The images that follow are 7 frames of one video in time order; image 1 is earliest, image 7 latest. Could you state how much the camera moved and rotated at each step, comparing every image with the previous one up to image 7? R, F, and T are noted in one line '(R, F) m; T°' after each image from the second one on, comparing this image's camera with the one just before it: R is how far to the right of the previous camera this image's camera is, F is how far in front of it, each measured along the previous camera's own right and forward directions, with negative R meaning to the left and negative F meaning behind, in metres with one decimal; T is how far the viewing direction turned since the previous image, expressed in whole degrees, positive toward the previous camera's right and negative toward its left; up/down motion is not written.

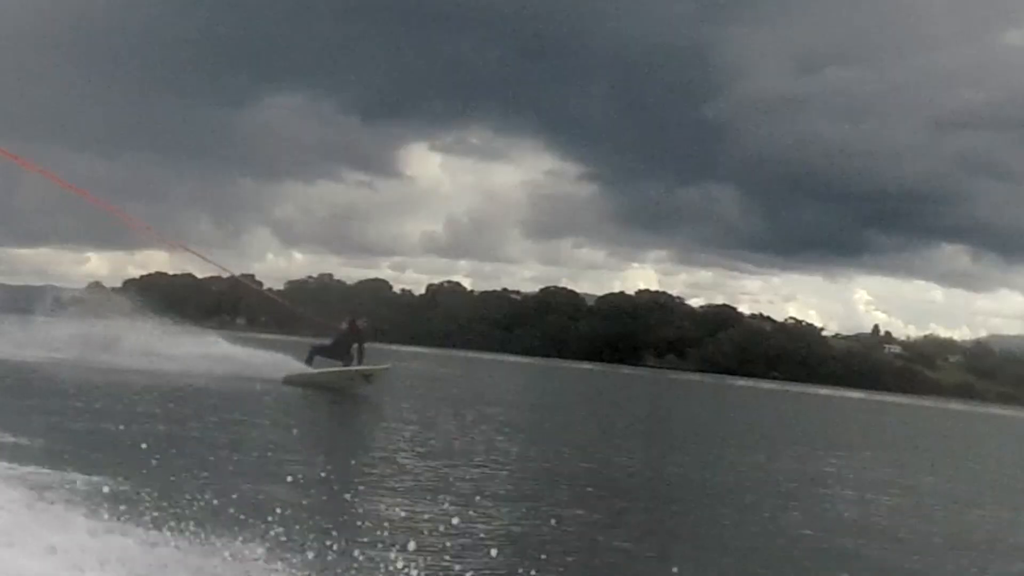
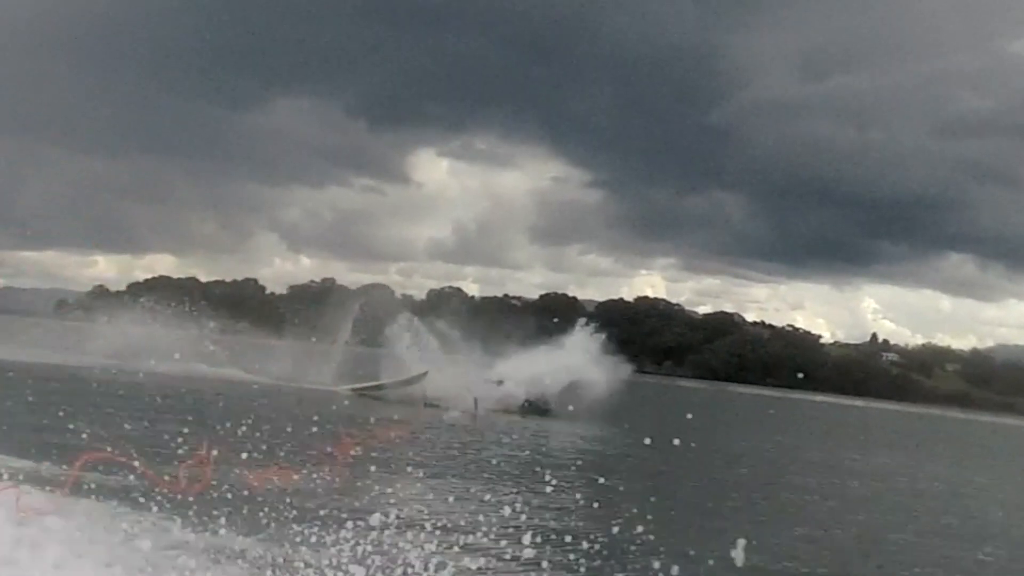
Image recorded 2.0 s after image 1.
(-0.2, 0.0) m; -1°
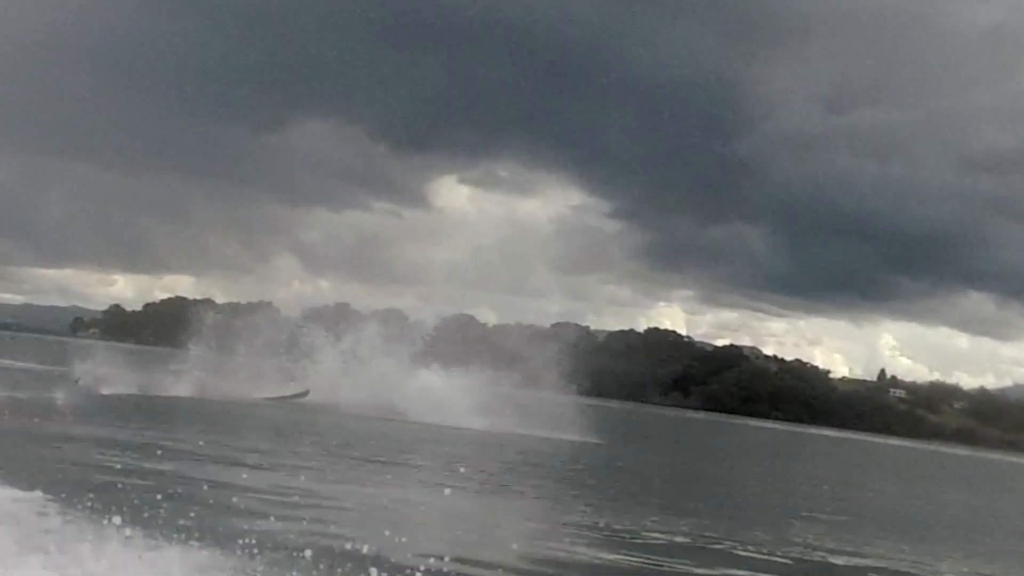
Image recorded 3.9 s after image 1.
(0.0, +1.4) m; -1°
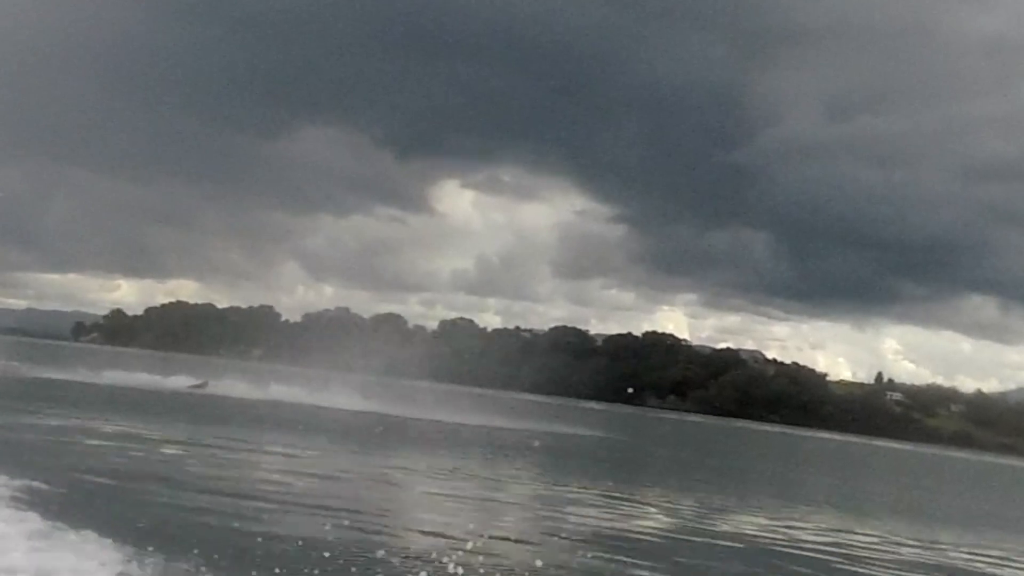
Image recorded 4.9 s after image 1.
(+0.3, -0.1) m; 0°
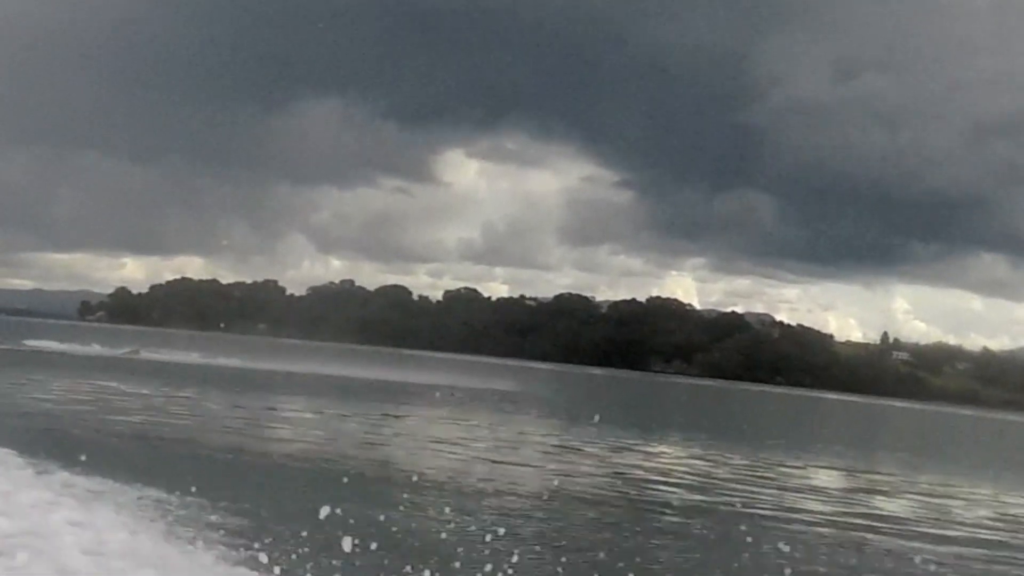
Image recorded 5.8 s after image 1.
(+0.4, +0.2) m; 0°
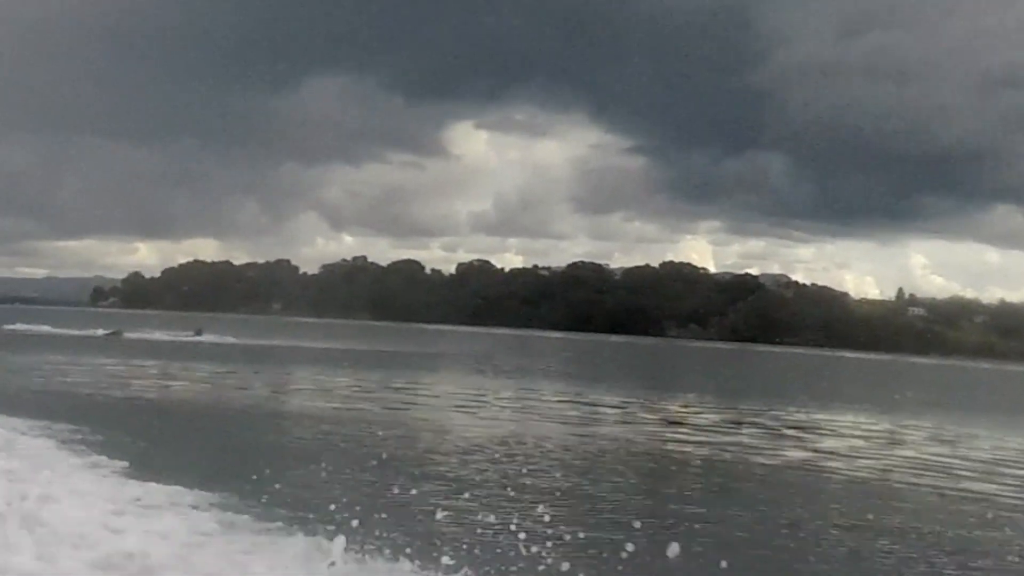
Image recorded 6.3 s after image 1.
(+0.1, +1.1) m; -1°
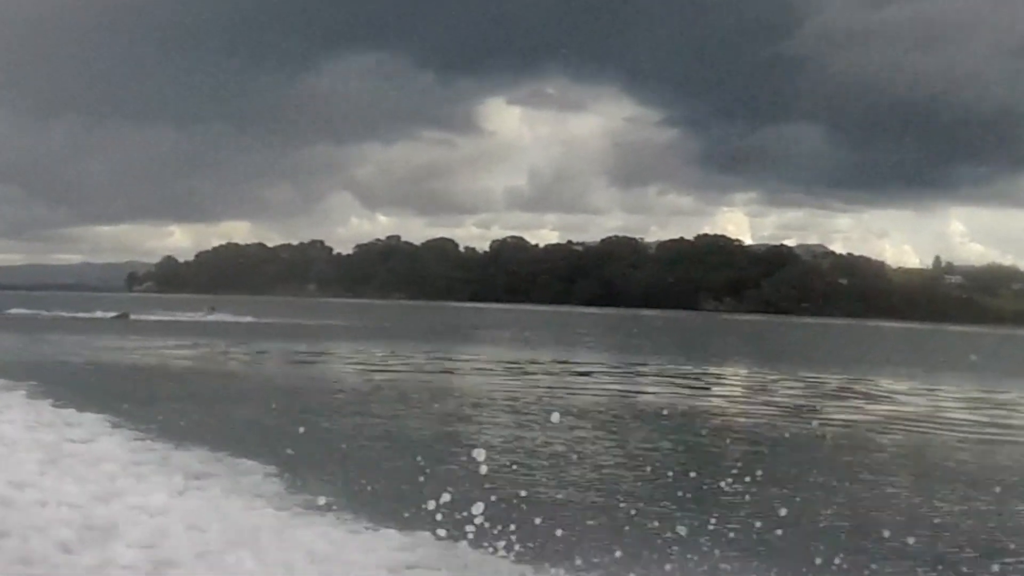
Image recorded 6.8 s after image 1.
(+0.3, +0.4) m; -2°
